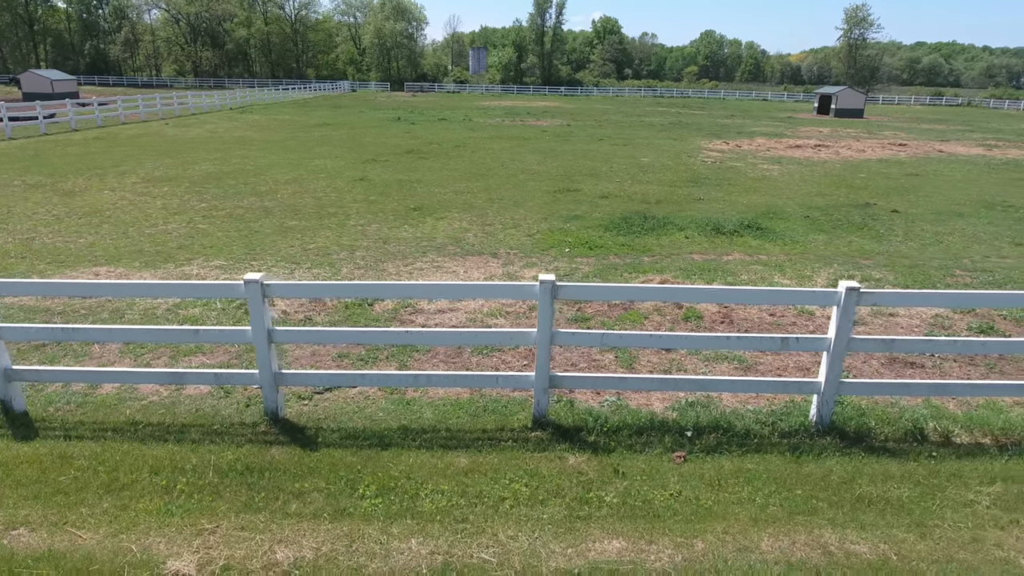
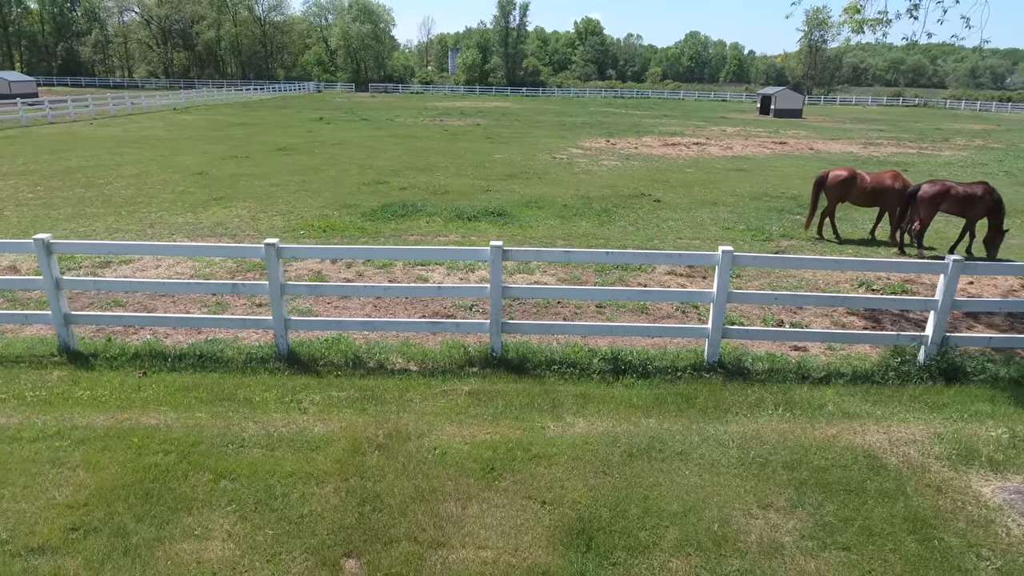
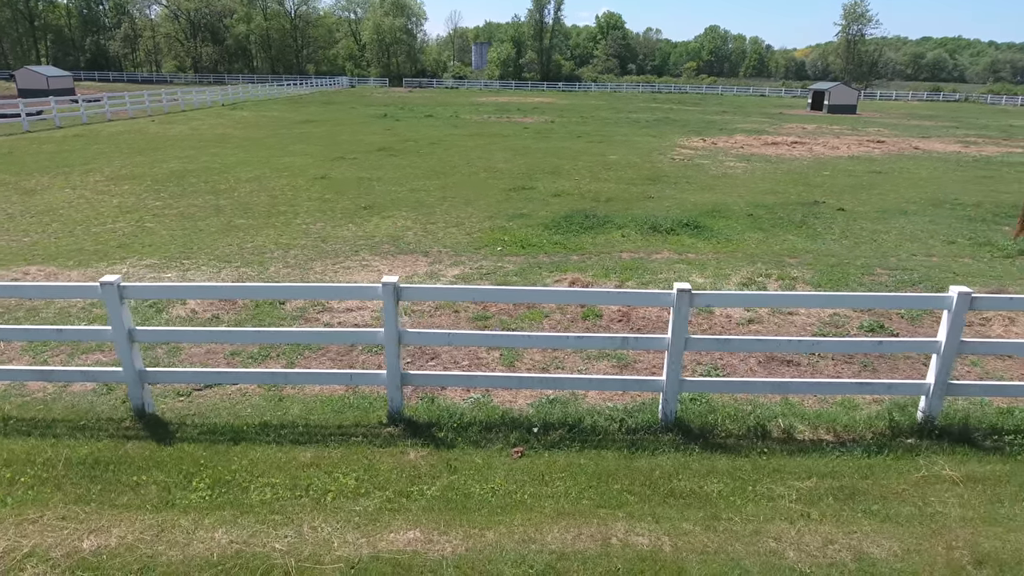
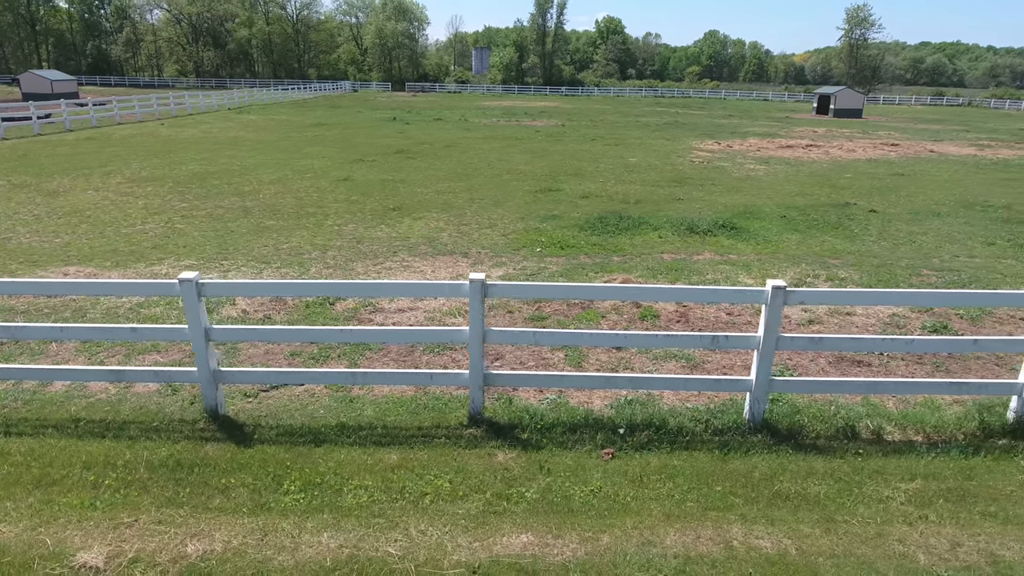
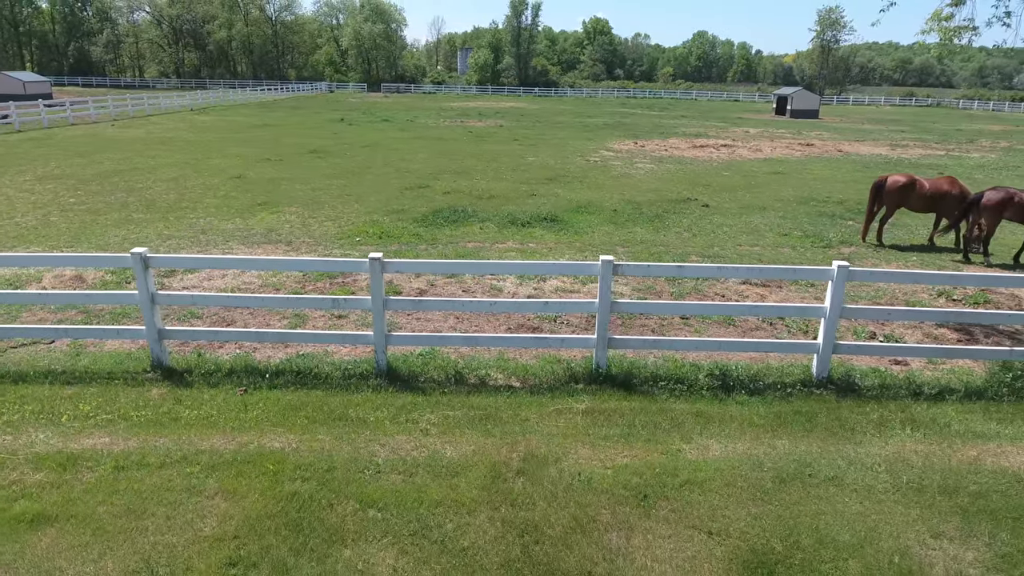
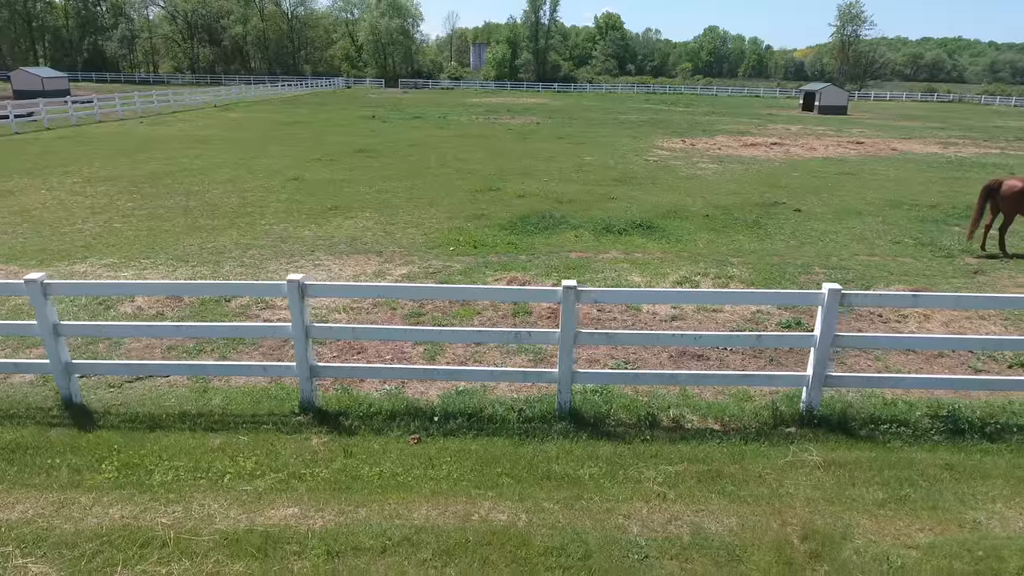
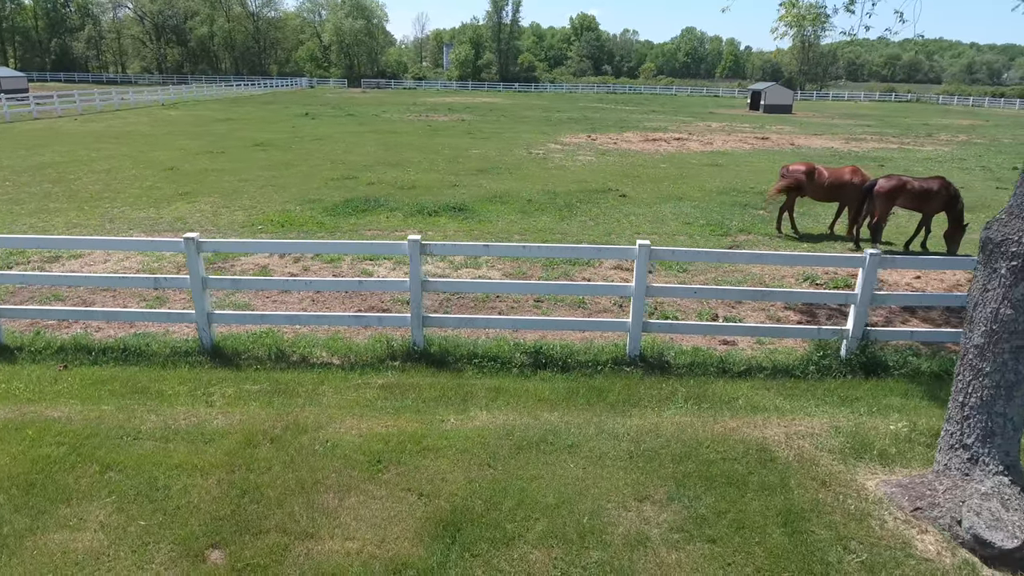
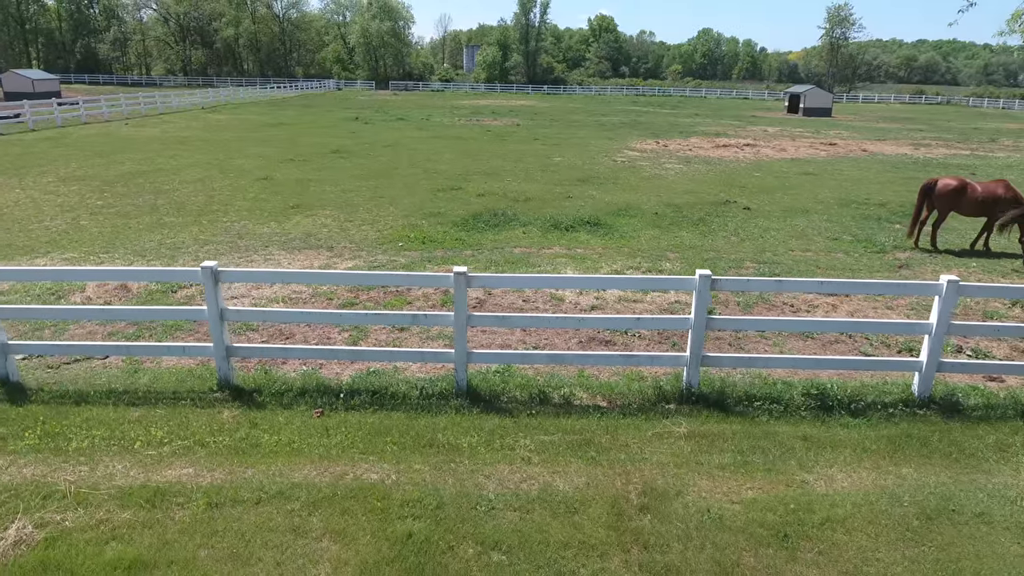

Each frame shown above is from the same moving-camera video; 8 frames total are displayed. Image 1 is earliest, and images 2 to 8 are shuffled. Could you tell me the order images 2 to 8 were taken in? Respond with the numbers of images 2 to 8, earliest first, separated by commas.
4, 3, 6, 8, 5, 2, 7
